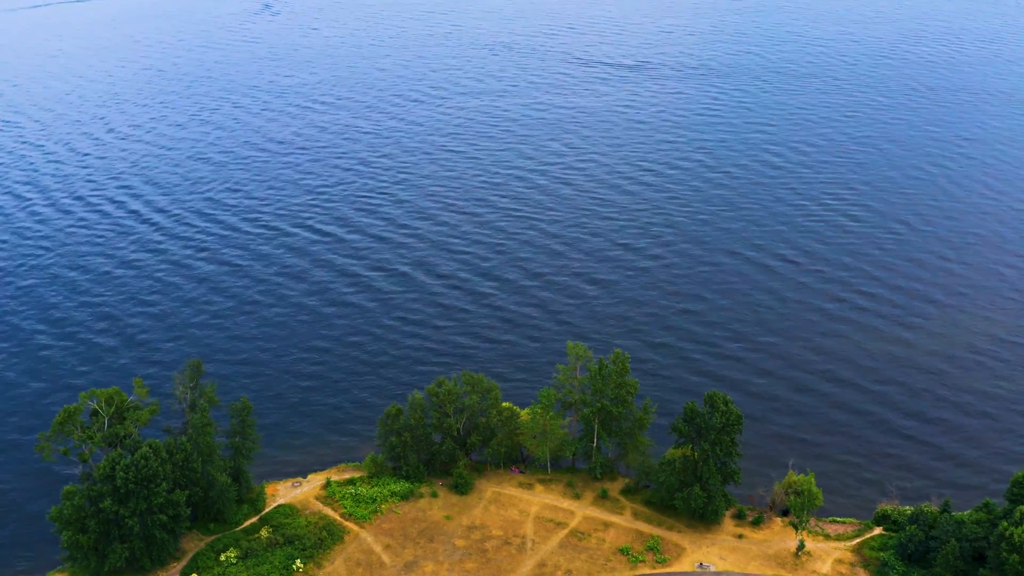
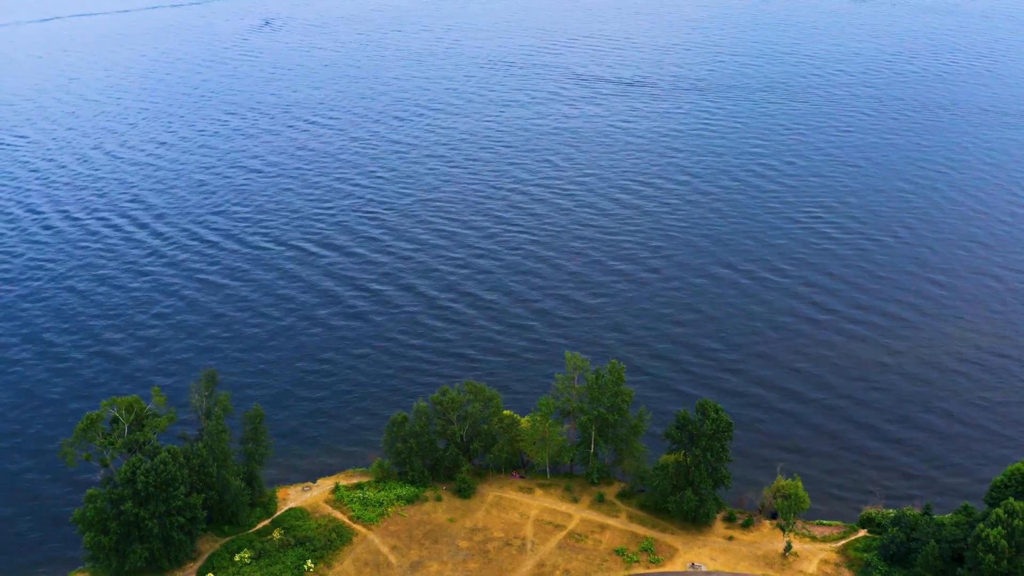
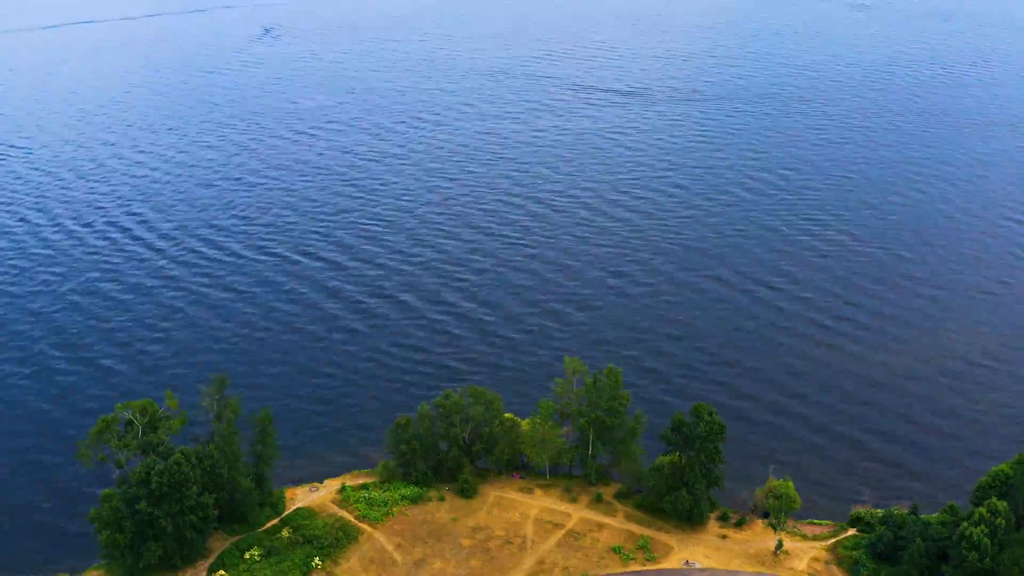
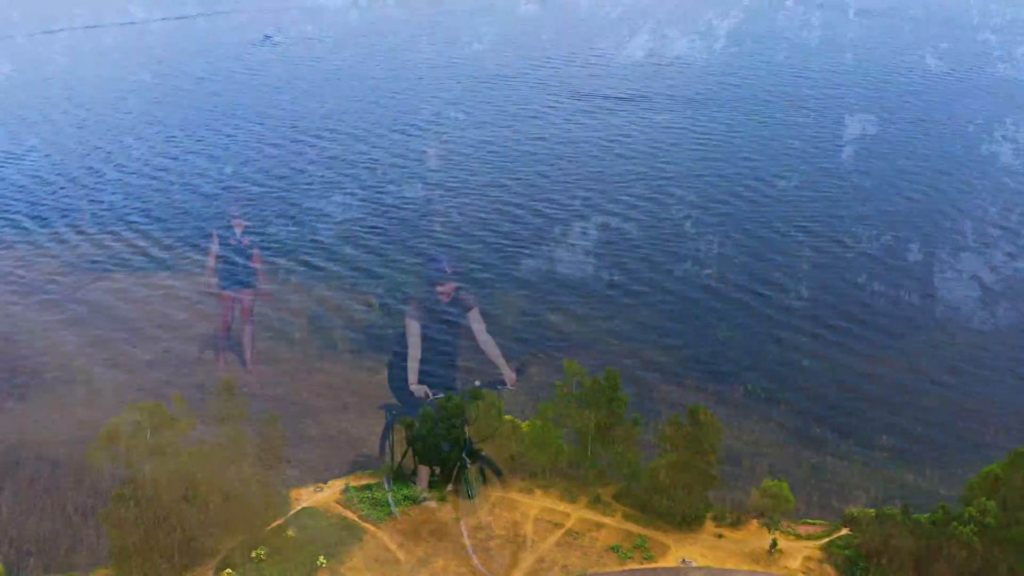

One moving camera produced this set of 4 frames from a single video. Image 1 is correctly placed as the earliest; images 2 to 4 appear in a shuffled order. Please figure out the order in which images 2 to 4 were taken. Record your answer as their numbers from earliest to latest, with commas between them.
2, 3, 4
